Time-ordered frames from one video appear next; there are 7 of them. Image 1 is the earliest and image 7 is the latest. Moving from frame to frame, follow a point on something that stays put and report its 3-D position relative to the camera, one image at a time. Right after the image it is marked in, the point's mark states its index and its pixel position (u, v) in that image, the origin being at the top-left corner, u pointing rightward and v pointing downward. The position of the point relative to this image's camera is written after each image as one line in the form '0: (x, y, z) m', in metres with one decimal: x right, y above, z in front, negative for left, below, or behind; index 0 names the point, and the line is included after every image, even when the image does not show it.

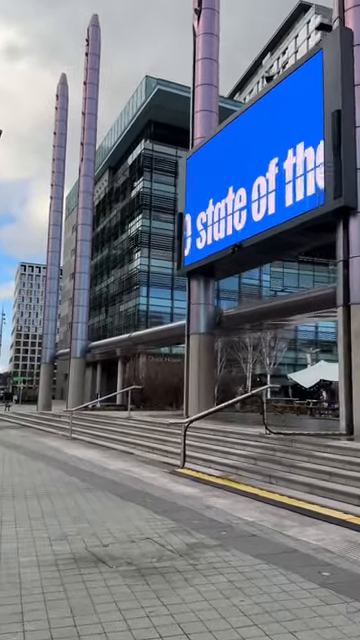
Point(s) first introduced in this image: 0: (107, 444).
0: (-2.2, -3.7, +14.8) m
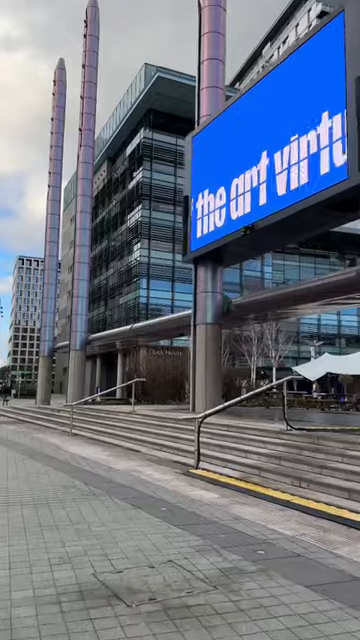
0: (-1.9, -3.4, +13.8) m
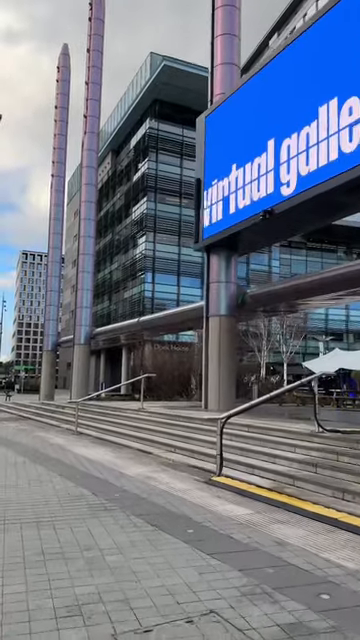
0: (-1.6, -3.1, +12.7) m
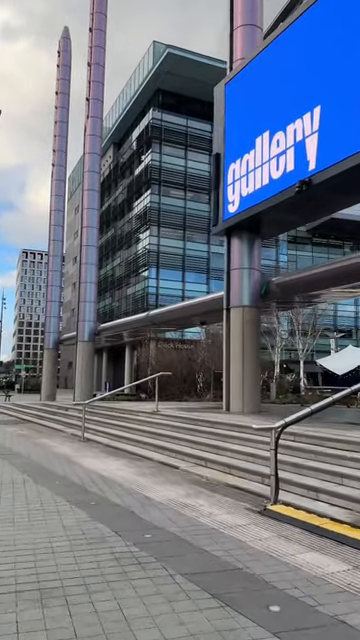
0: (-1.0, -2.9, +10.9) m
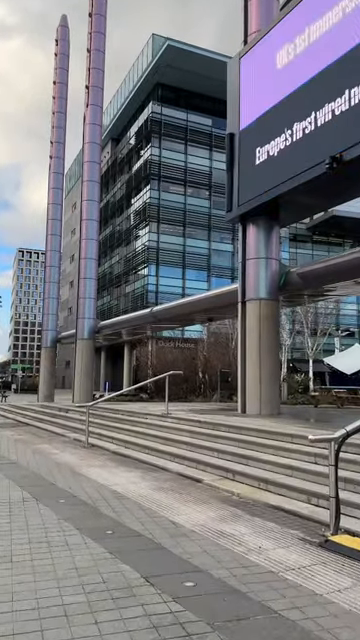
0: (-0.7, -2.7, +9.7) m
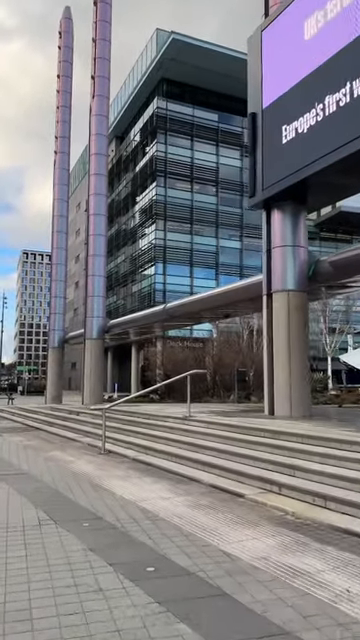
0: (-0.1, -2.6, +8.7) m
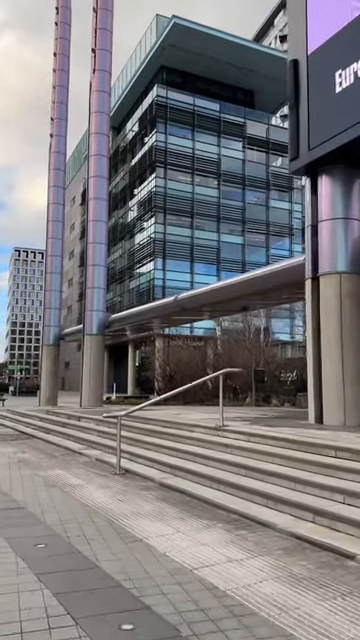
0: (+0.5, -2.3, +6.4) m
